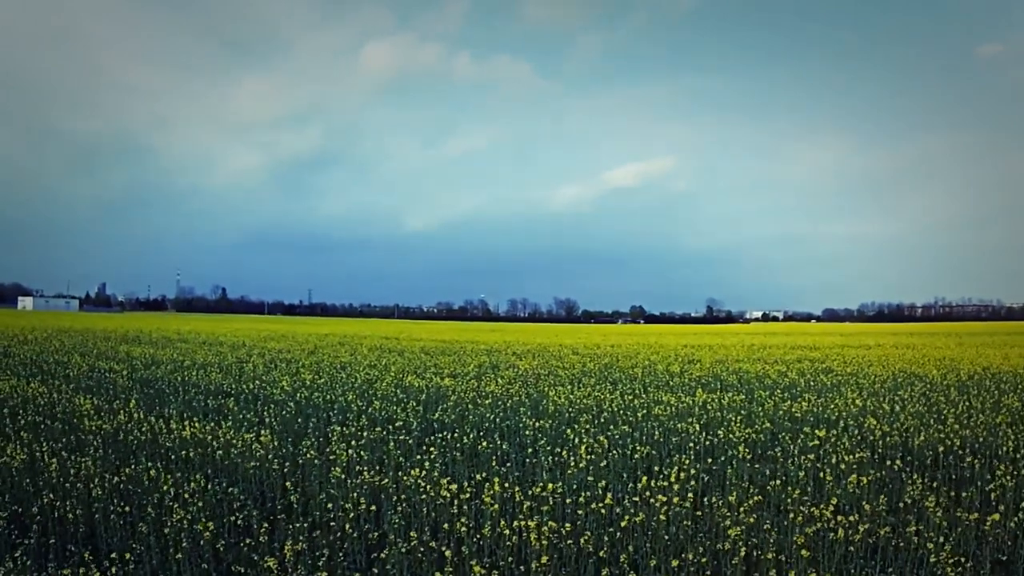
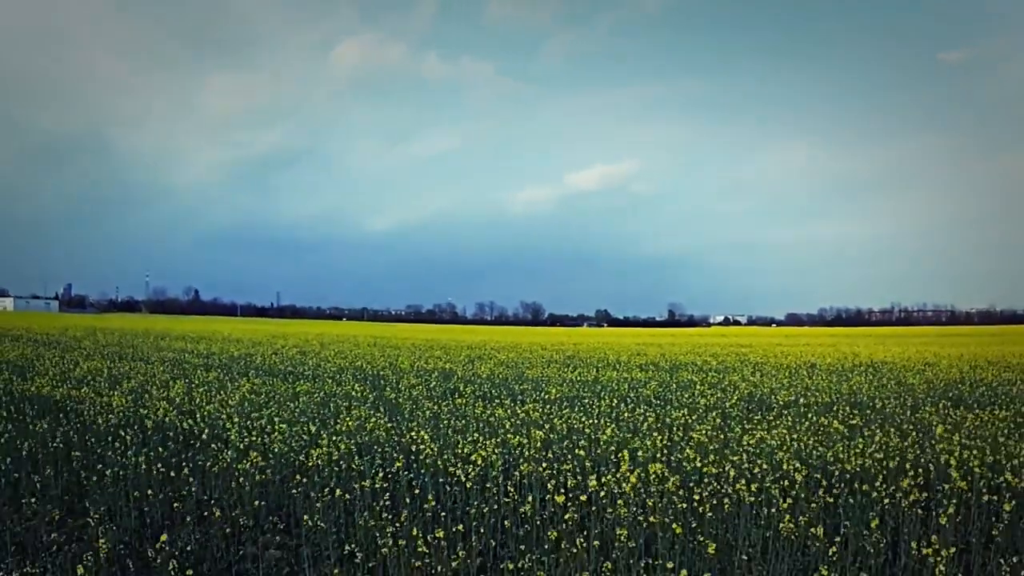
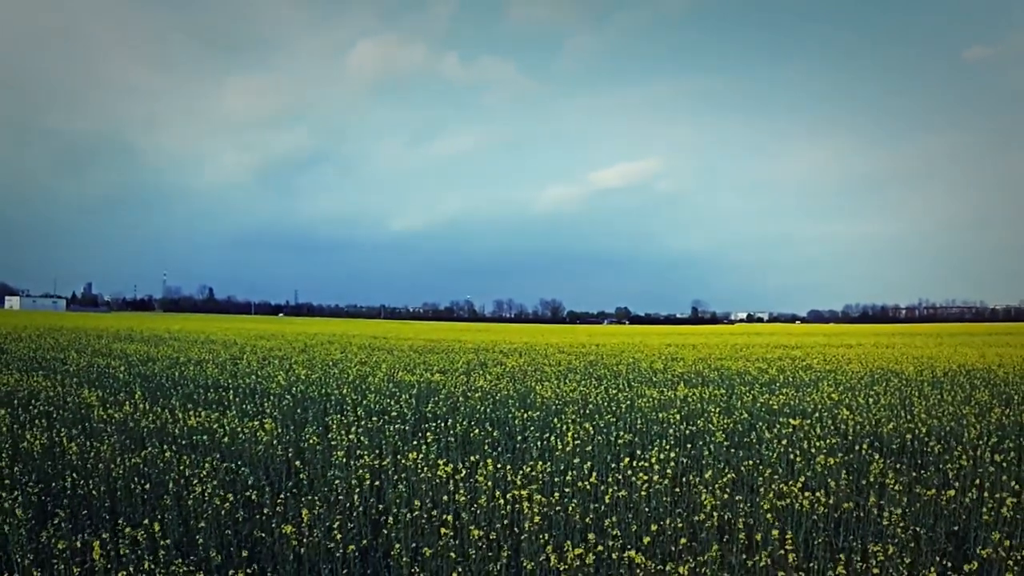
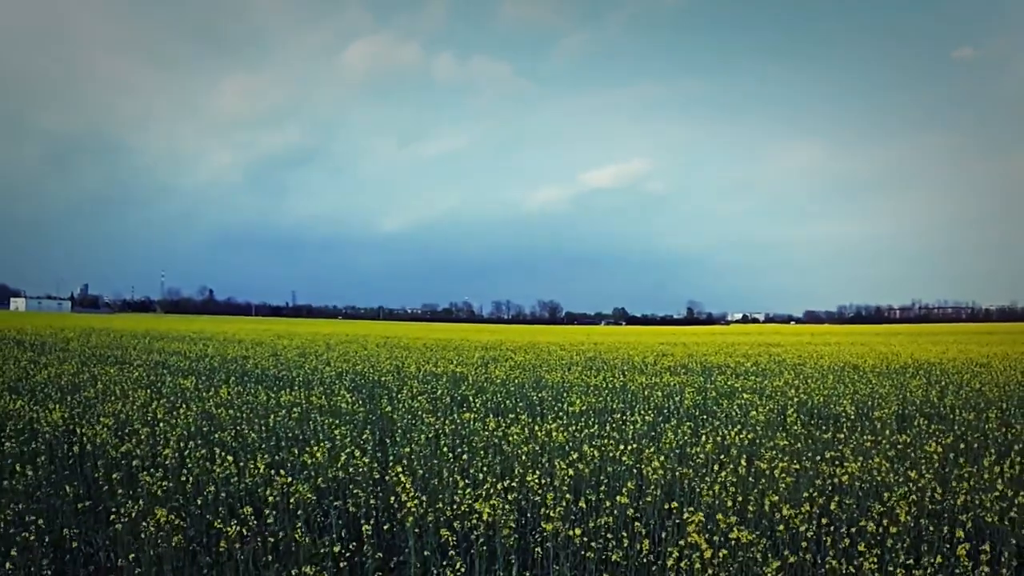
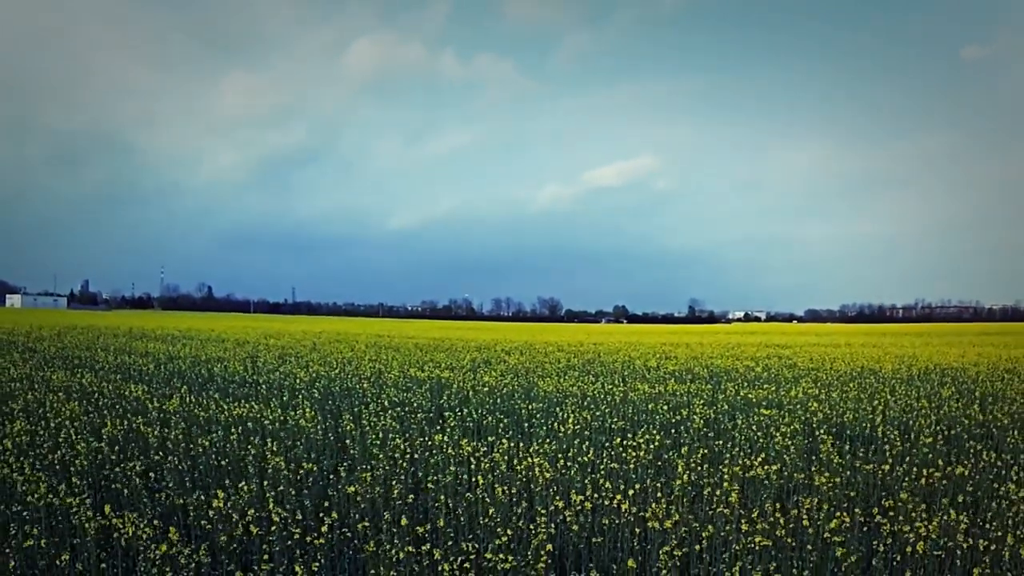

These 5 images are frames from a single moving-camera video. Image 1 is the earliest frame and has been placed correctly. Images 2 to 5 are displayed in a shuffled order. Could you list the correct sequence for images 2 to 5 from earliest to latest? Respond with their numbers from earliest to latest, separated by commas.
3, 5, 4, 2
